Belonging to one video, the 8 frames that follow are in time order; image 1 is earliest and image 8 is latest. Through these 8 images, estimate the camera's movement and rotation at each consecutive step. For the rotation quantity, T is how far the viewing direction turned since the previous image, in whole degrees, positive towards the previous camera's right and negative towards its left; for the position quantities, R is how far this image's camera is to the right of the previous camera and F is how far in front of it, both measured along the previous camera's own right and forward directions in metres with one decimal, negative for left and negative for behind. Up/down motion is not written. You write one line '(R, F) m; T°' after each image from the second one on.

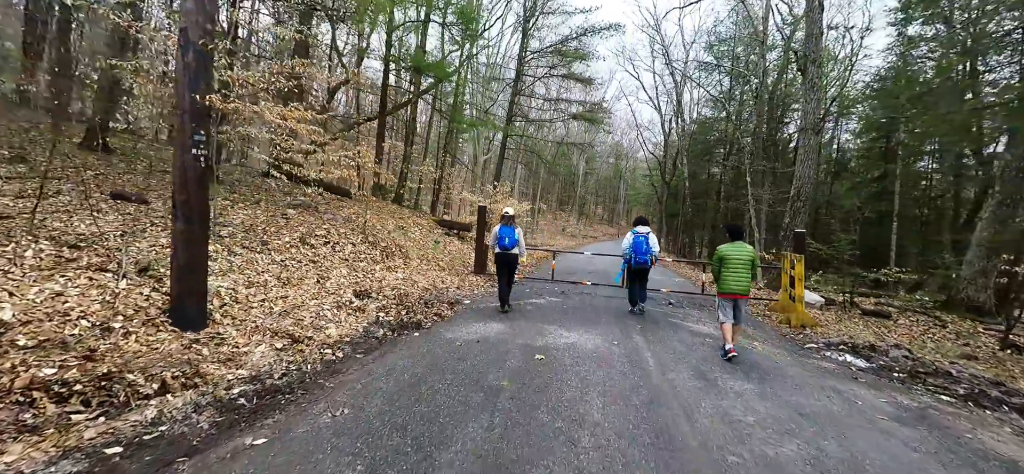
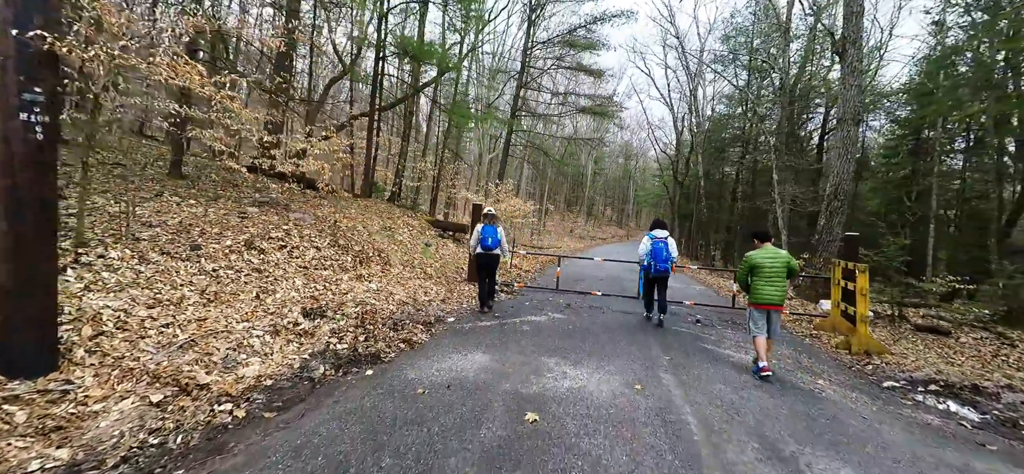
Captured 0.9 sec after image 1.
(+0.2, +1.5) m; -1°
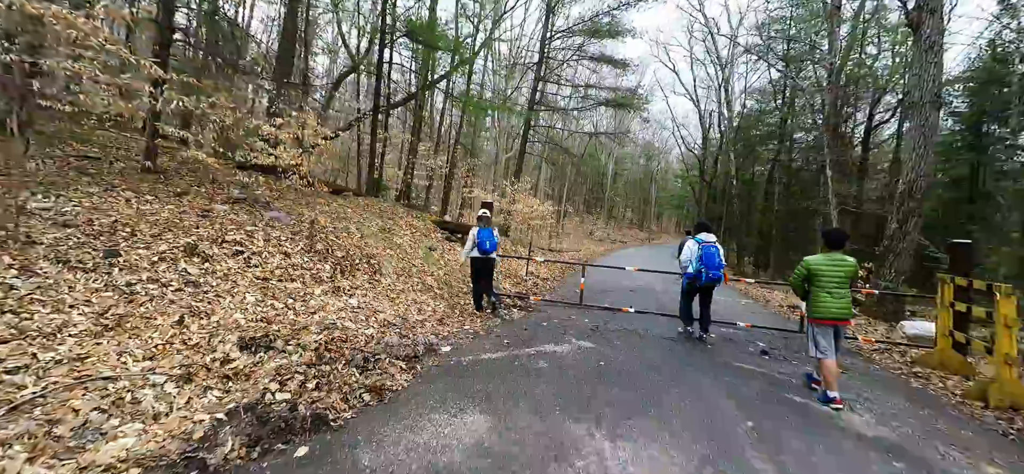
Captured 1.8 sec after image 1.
(+0.1, +1.6) m; -2°
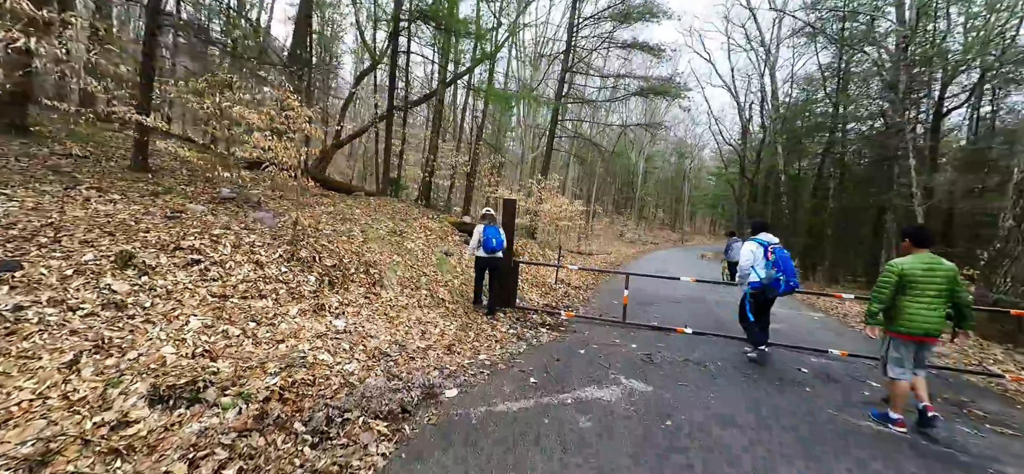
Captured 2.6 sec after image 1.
(0.0, +1.4) m; -4°
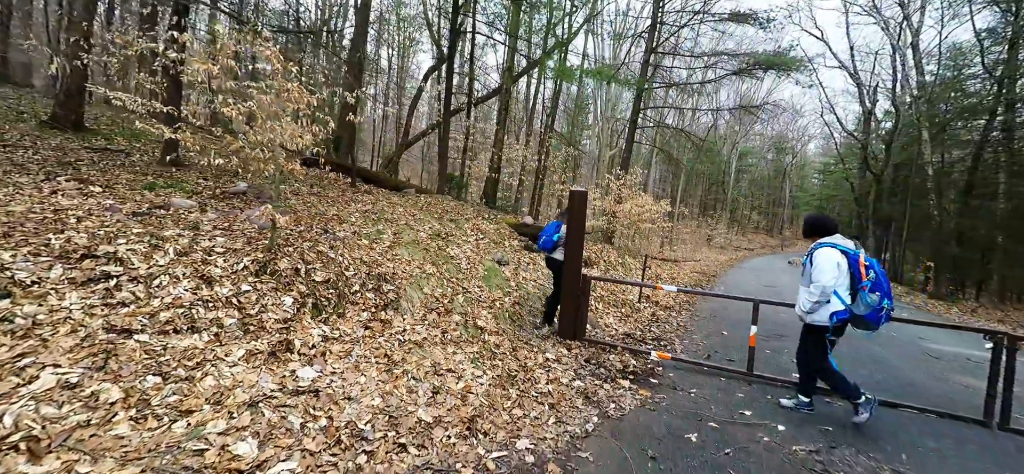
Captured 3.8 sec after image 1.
(+0.1, +1.9) m; -10°
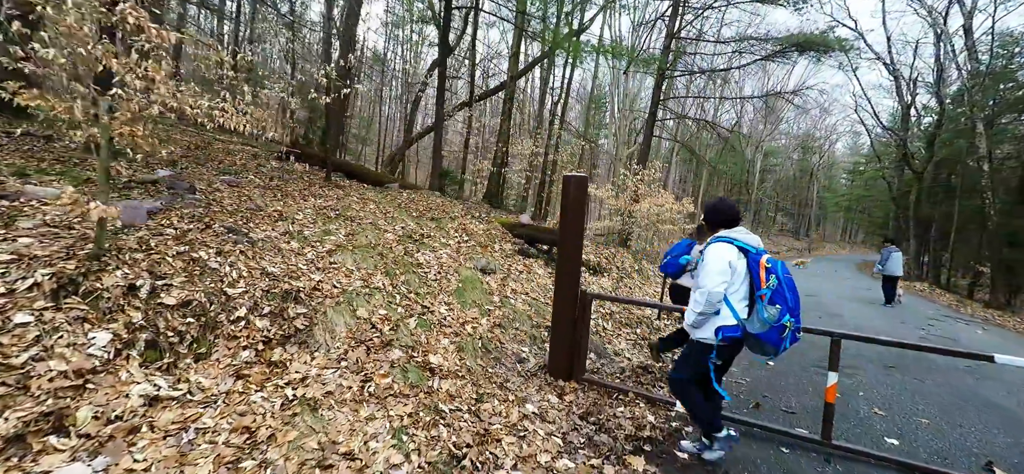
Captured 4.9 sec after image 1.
(+0.4, +1.4) m; -2°
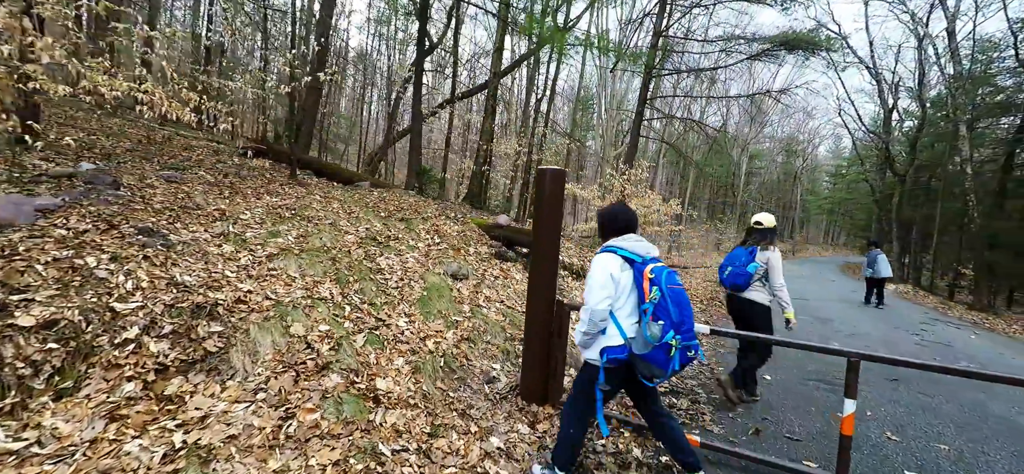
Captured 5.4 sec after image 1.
(+0.2, +0.5) m; +2°
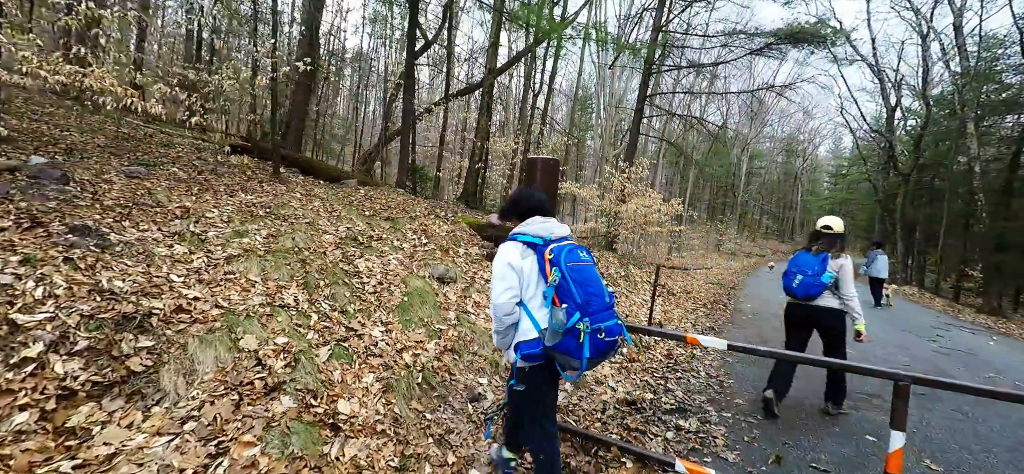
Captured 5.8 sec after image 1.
(+0.1, +0.4) m; 0°
